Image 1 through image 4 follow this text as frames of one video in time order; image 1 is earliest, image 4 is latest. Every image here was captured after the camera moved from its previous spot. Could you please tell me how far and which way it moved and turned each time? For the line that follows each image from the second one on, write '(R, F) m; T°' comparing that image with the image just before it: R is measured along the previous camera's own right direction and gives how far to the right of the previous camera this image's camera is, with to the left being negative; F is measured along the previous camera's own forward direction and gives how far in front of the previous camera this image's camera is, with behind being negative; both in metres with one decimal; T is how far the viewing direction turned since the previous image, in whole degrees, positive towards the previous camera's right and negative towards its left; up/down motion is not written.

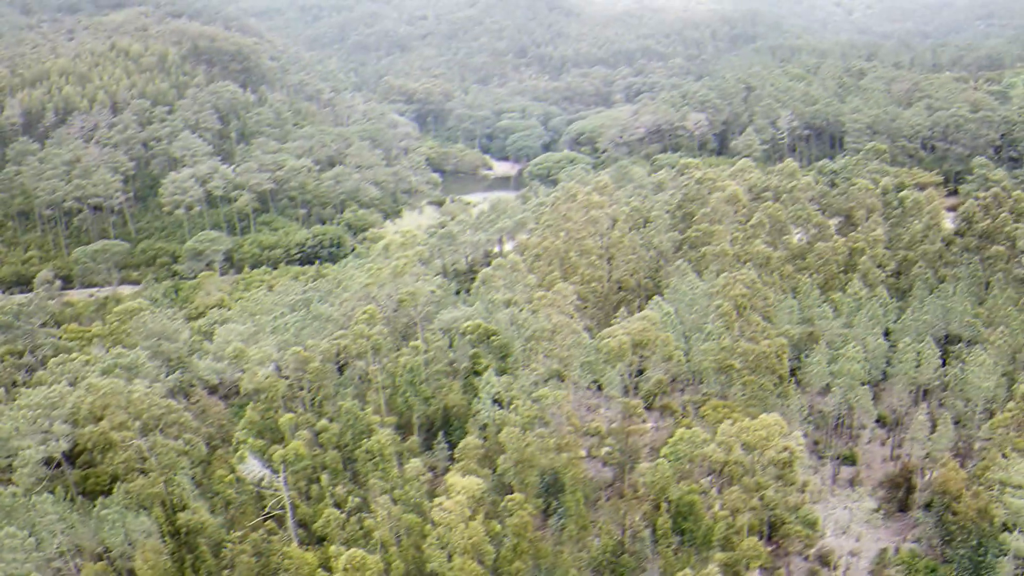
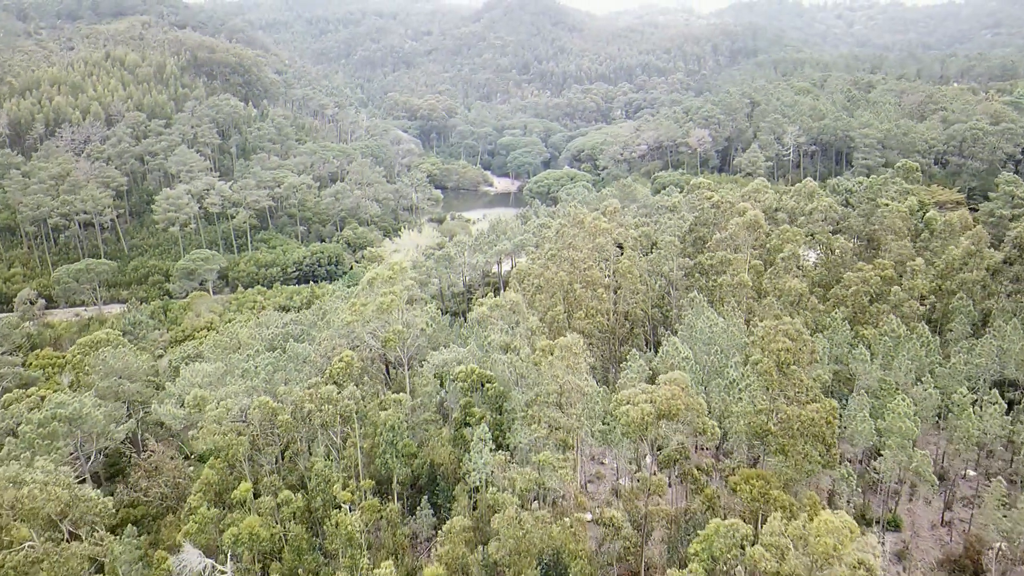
(+0.2, +3.1) m; 0°
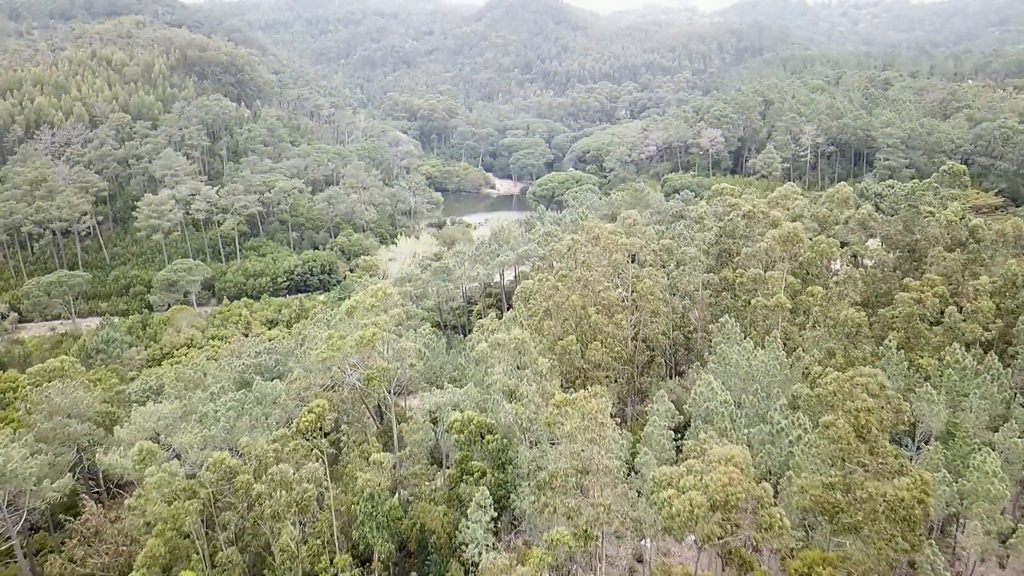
(-0.1, +3.7) m; 0°
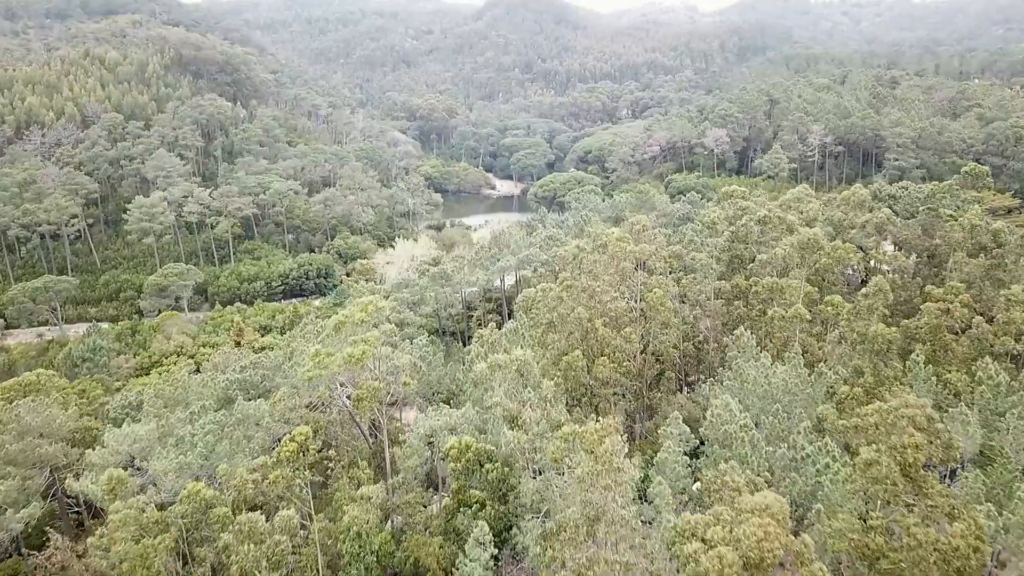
(0.0, +1.6) m; 0°
